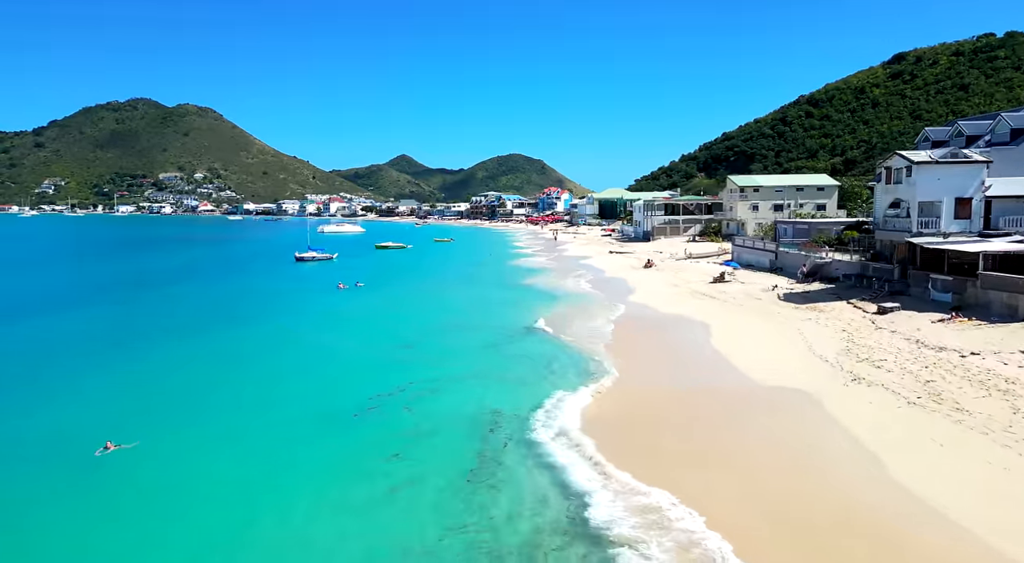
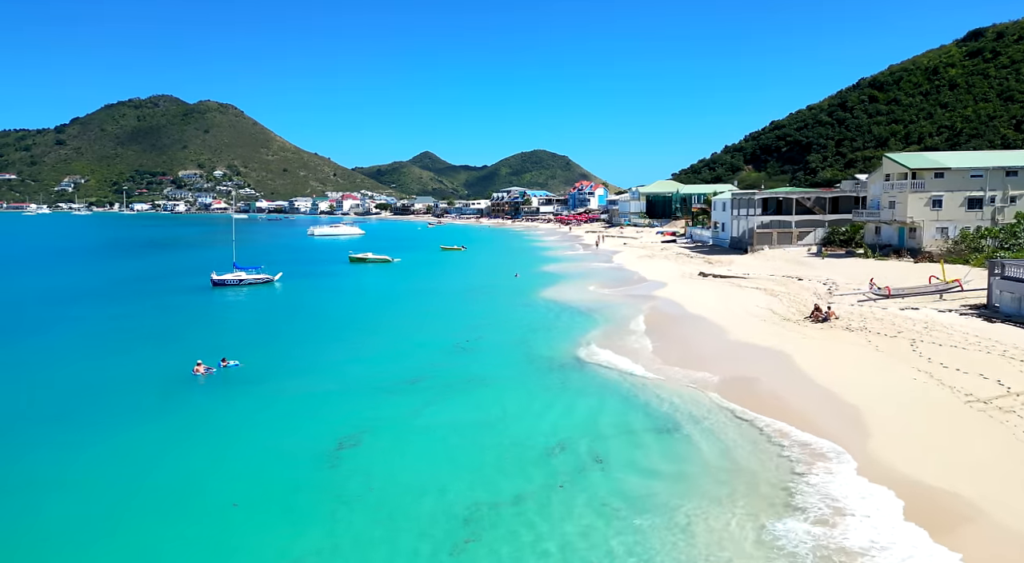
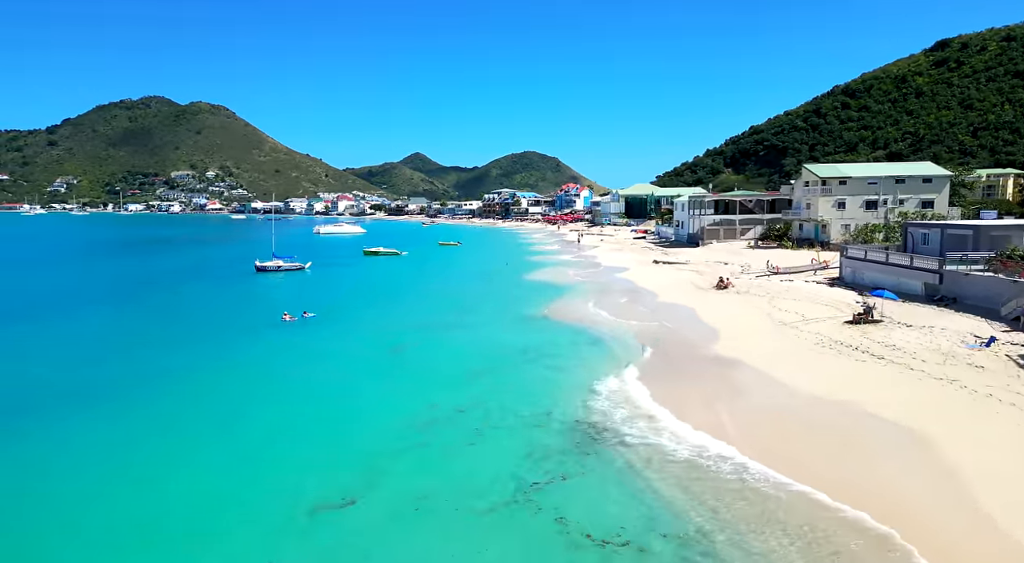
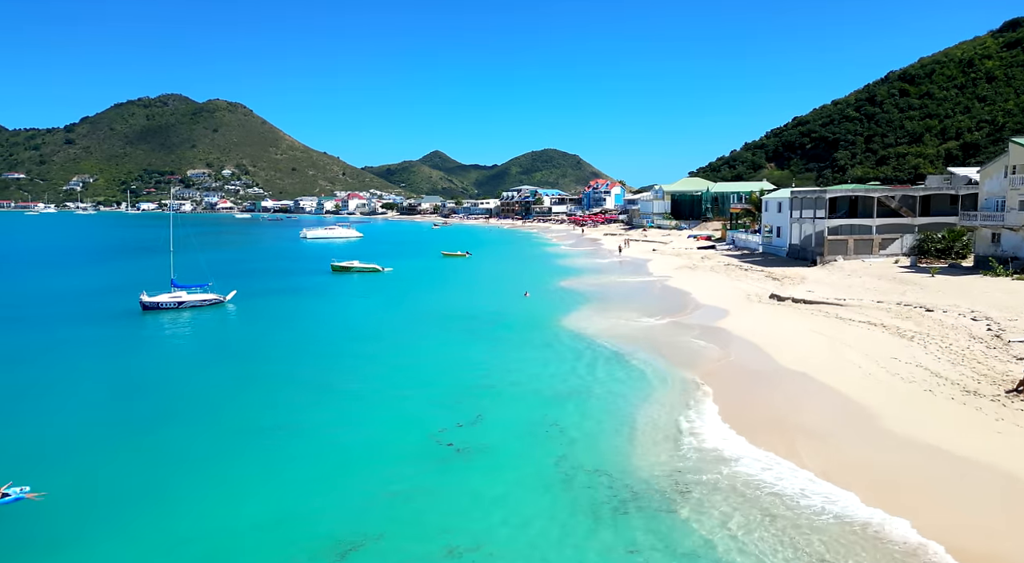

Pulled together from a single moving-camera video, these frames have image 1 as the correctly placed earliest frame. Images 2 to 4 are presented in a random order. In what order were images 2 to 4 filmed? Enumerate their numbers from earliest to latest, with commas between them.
3, 2, 4
